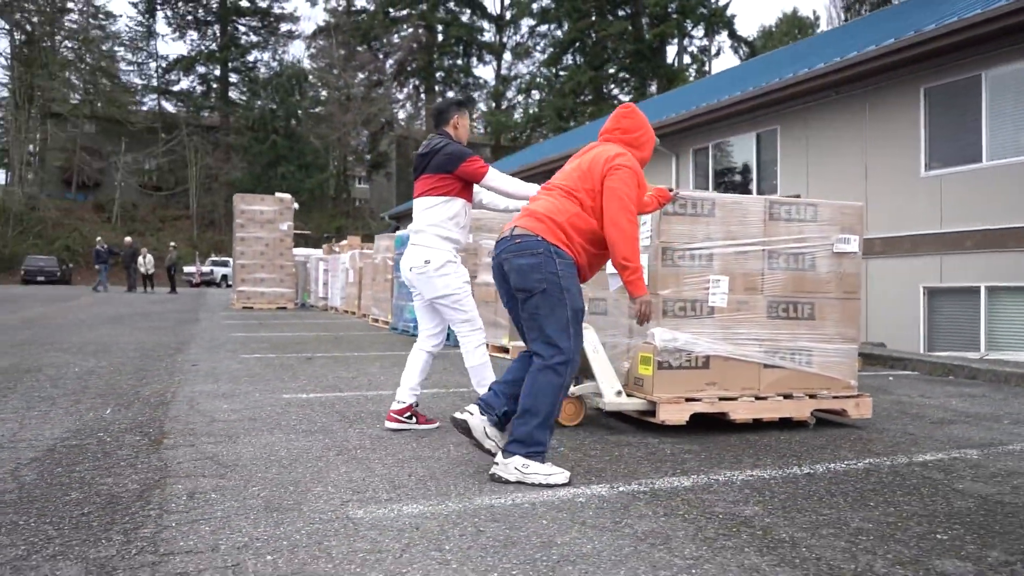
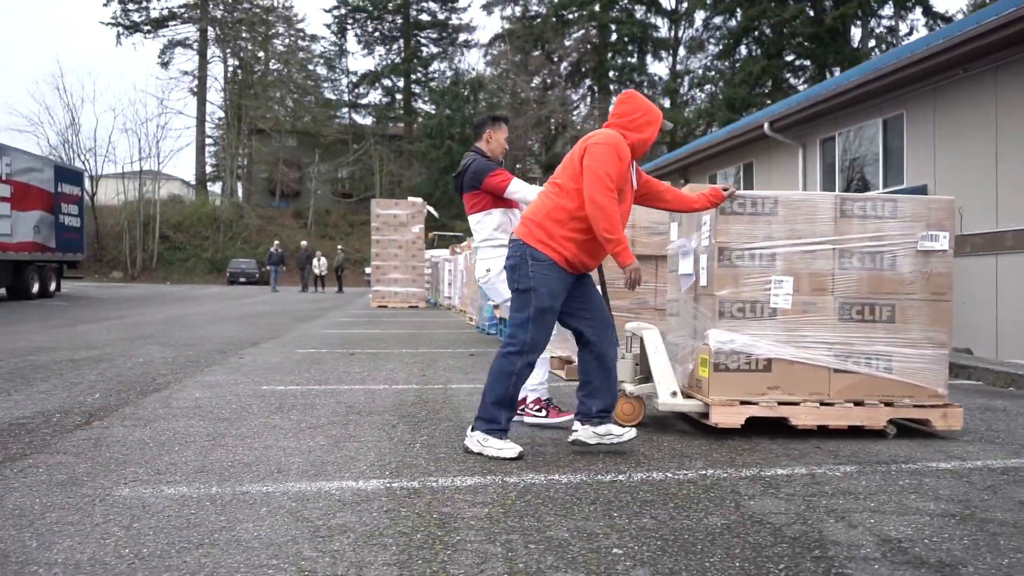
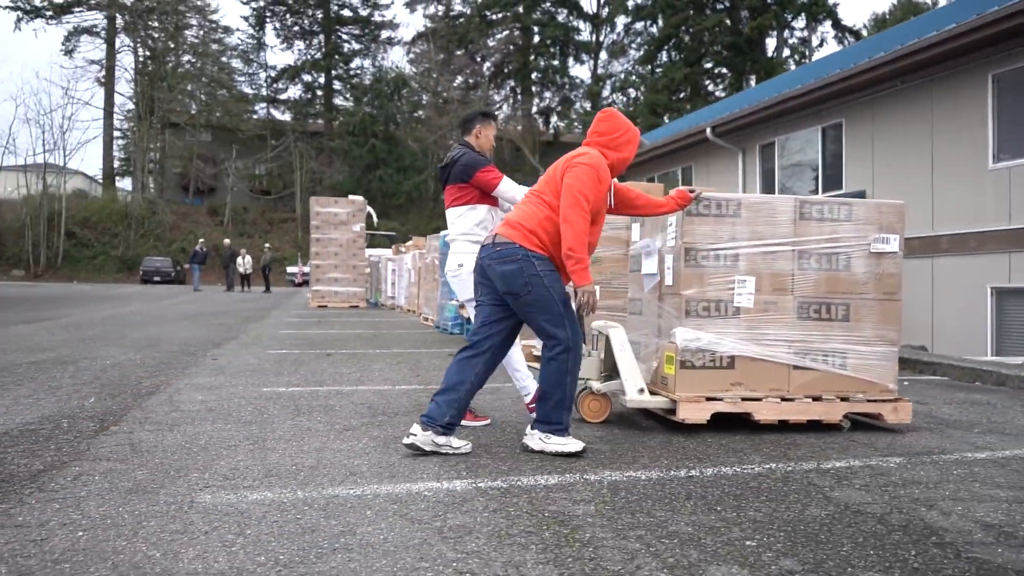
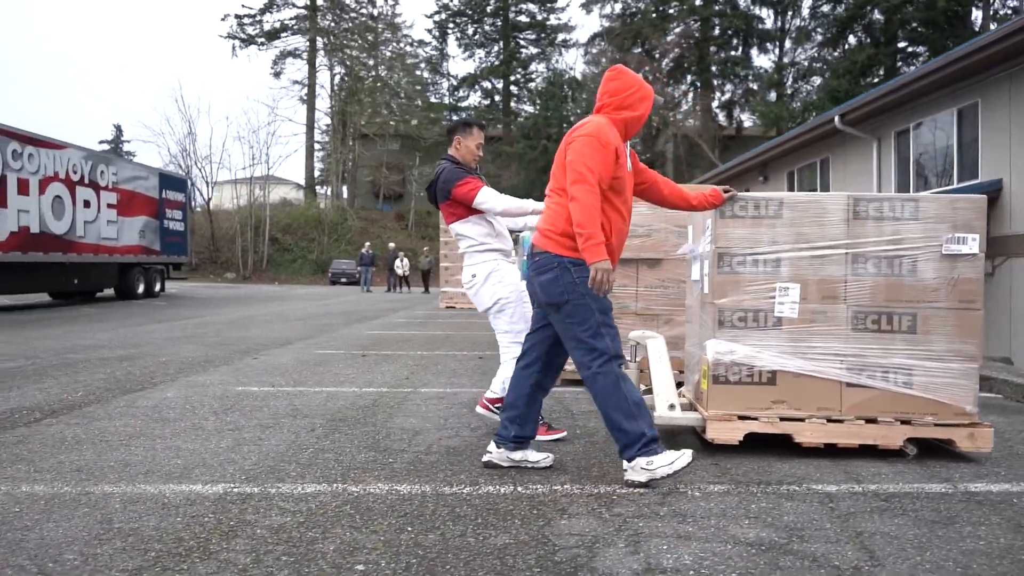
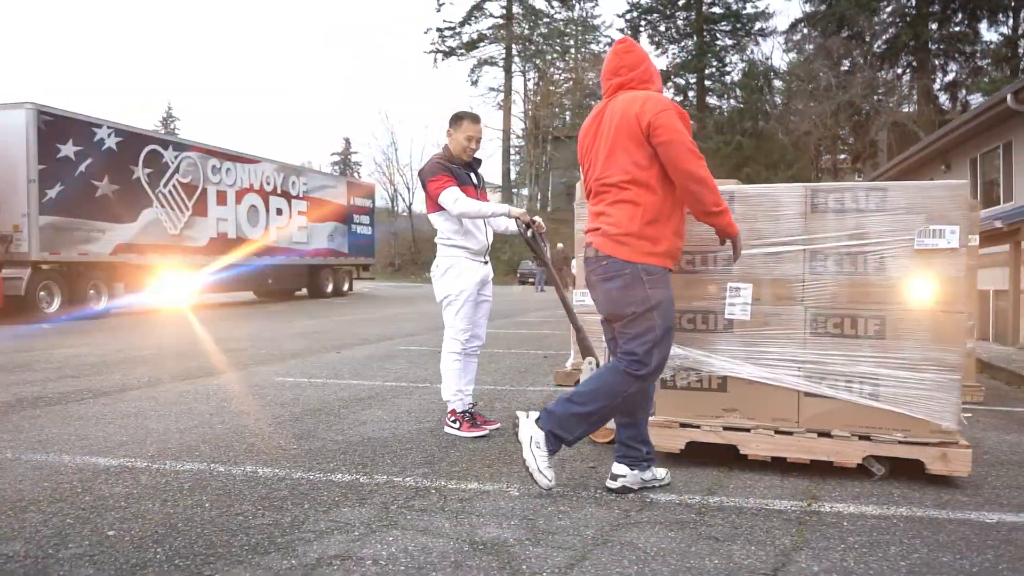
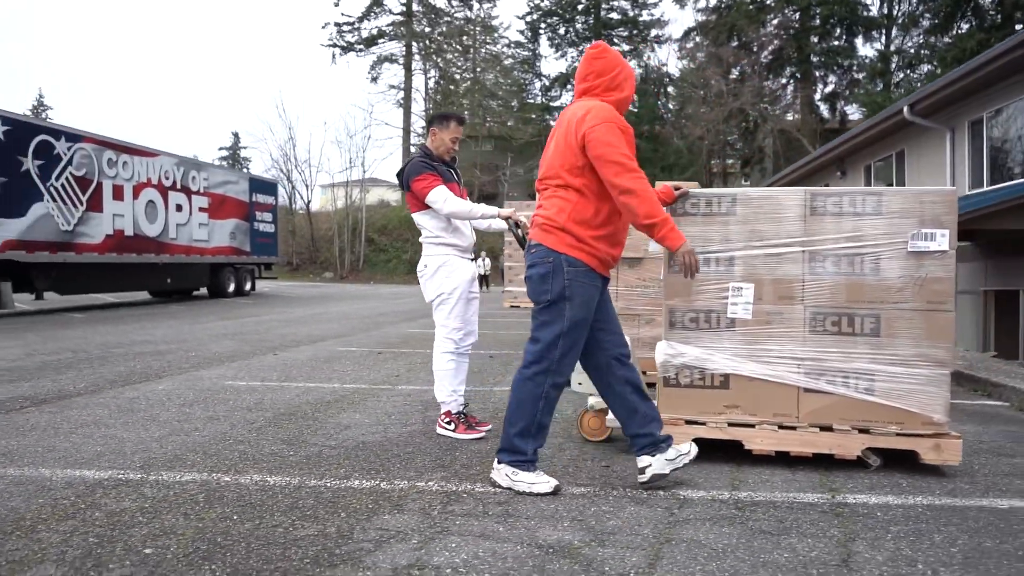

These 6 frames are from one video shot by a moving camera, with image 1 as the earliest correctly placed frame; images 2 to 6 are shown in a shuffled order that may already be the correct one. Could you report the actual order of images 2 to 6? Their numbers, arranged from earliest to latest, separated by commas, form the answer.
3, 2, 4, 6, 5
